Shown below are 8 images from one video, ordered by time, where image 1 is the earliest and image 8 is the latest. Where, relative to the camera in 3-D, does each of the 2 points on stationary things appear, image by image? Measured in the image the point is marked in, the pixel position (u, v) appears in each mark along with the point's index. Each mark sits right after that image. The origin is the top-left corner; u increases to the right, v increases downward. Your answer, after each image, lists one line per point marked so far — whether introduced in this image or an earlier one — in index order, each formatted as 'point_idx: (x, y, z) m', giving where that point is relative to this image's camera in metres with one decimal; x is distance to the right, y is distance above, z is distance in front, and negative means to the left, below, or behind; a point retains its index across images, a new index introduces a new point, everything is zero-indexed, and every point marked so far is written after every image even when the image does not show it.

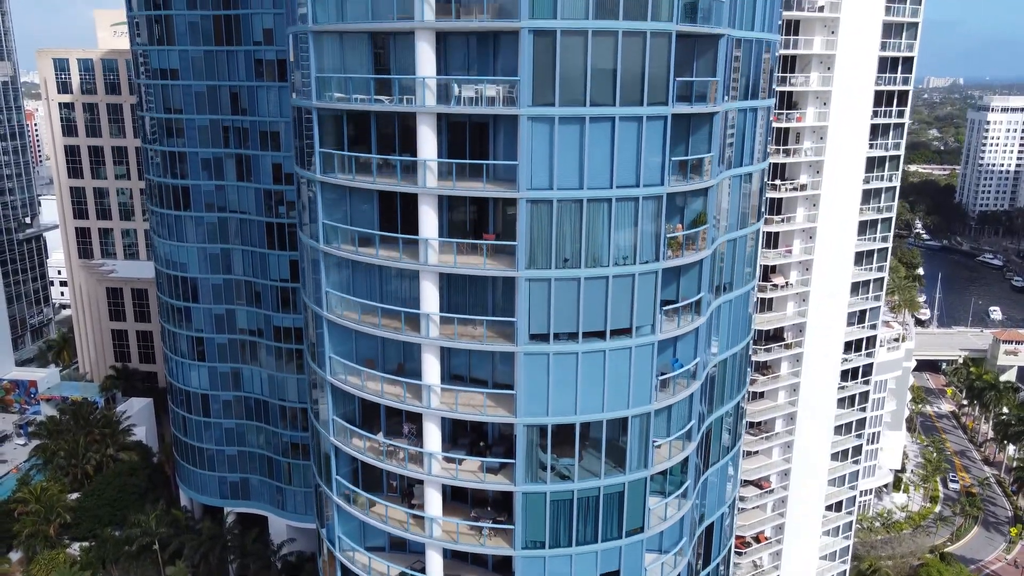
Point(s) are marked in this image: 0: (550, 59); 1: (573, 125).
0: (+0.9, +5.2, +18.8) m
1: (+1.5, +3.8, +19.2) m
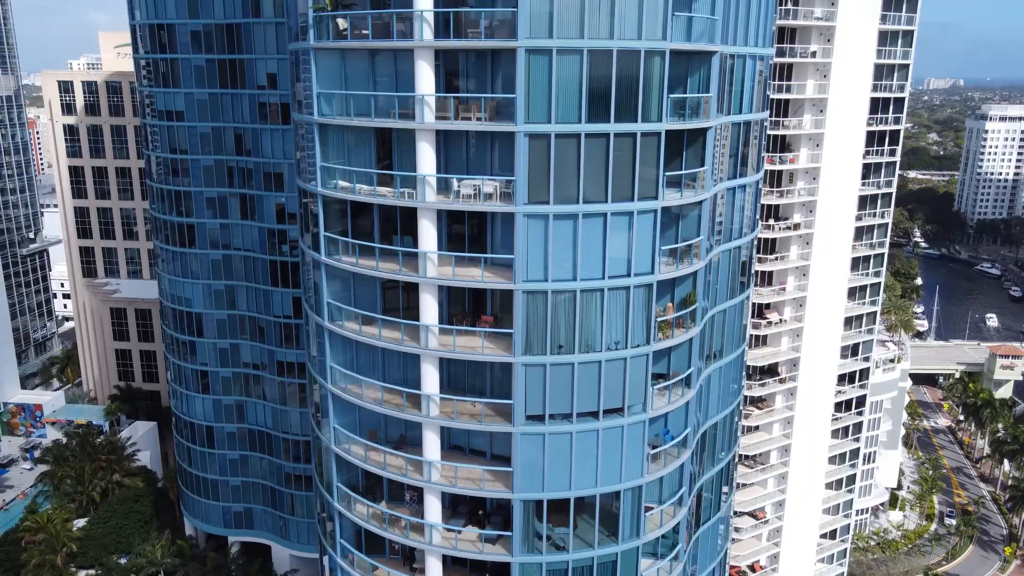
0: (+0.8, +4.9, +19.4) m
1: (+1.4, +3.6, +19.7) m
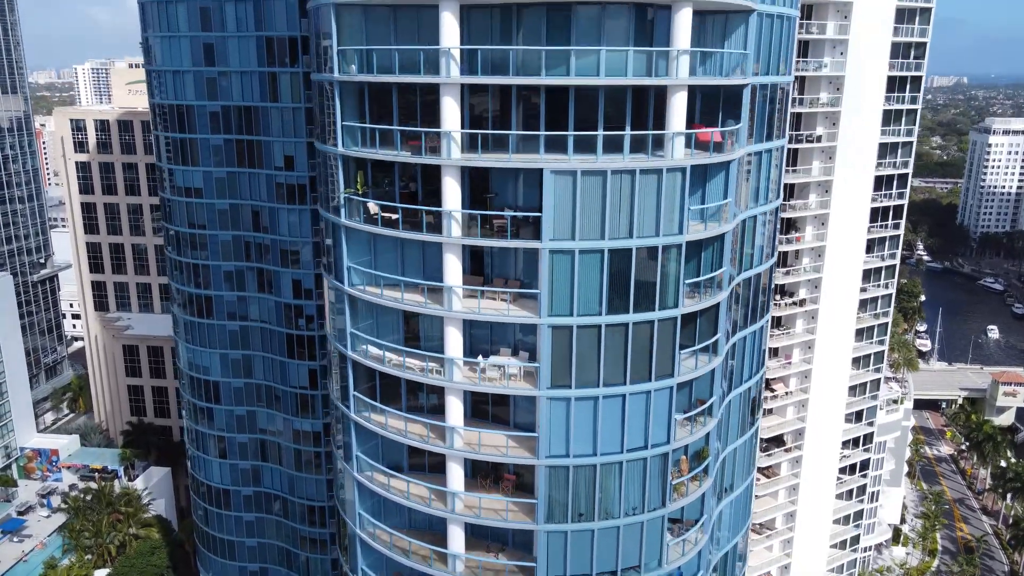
0: (+1.4, +2.2, +20.0) m
1: (+2.0, +0.8, +20.3) m
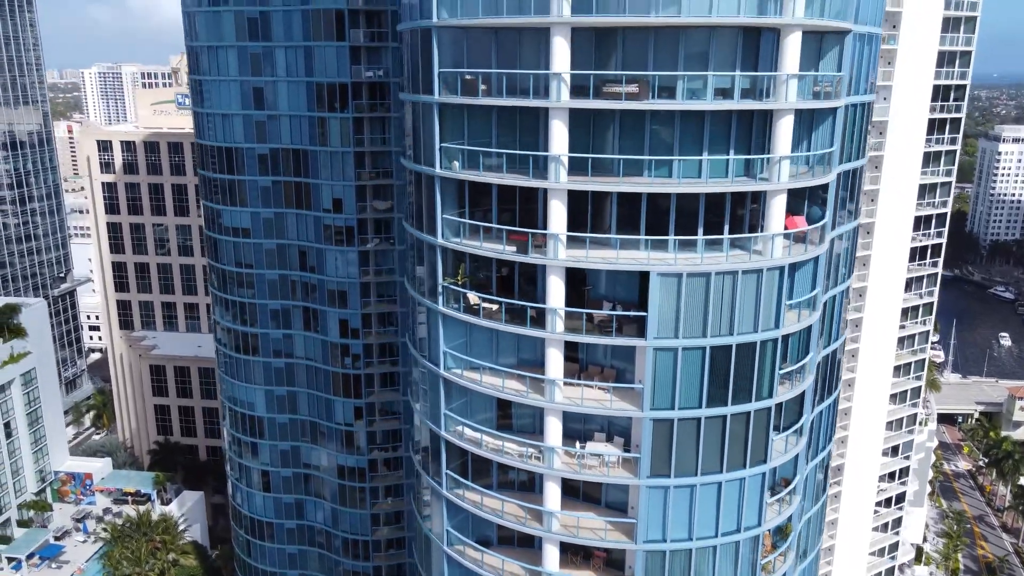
0: (+4.1, -0.2, +20.6) m
1: (+4.7, -1.6, +21.0) m
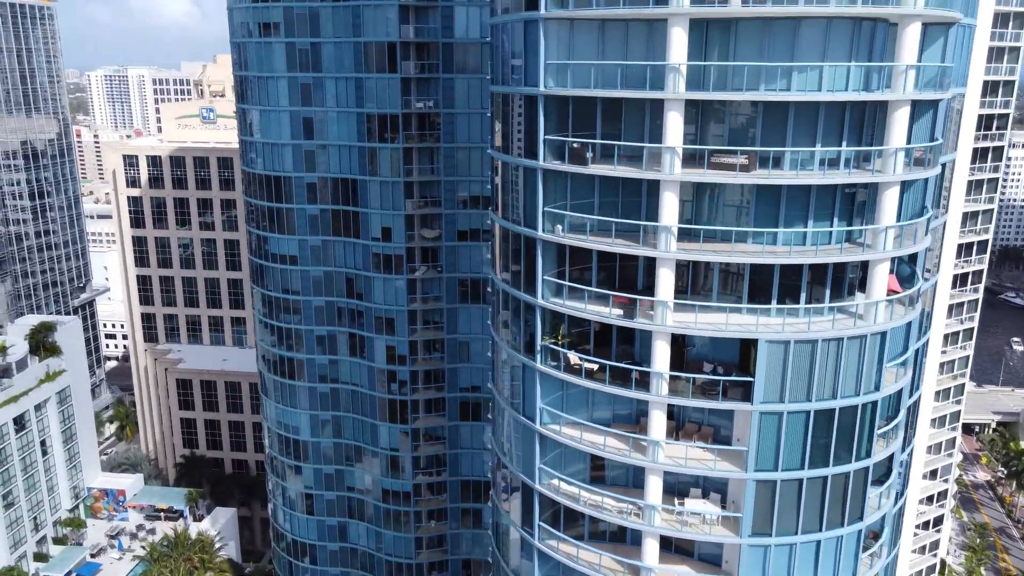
0: (+6.9, -1.9, +21.1) m
1: (+7.5, -3.3, +21.4) m
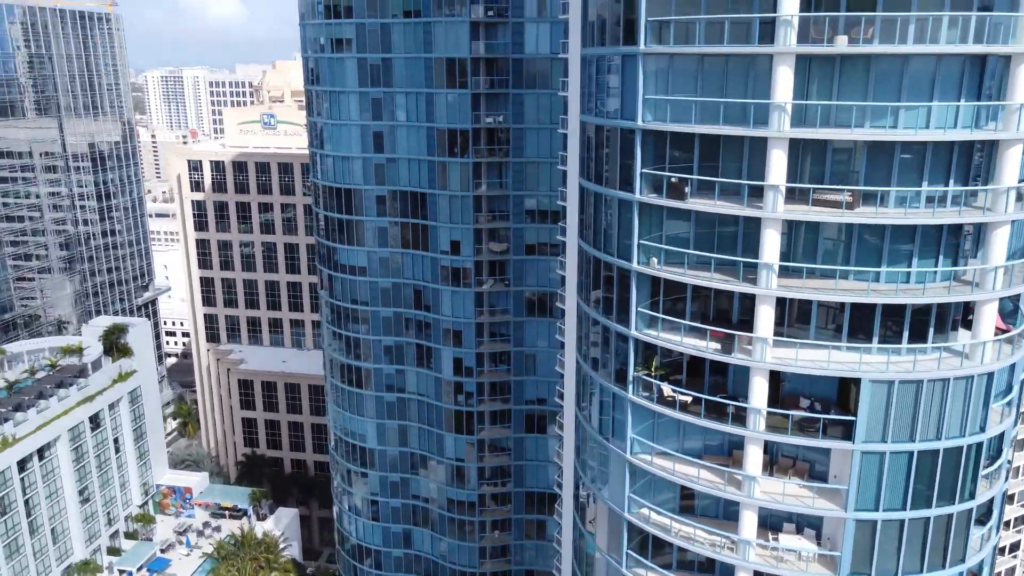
0: (+9.4, -2.9, +20.9) m
1: (+10.0, -4.3, +21.2) m
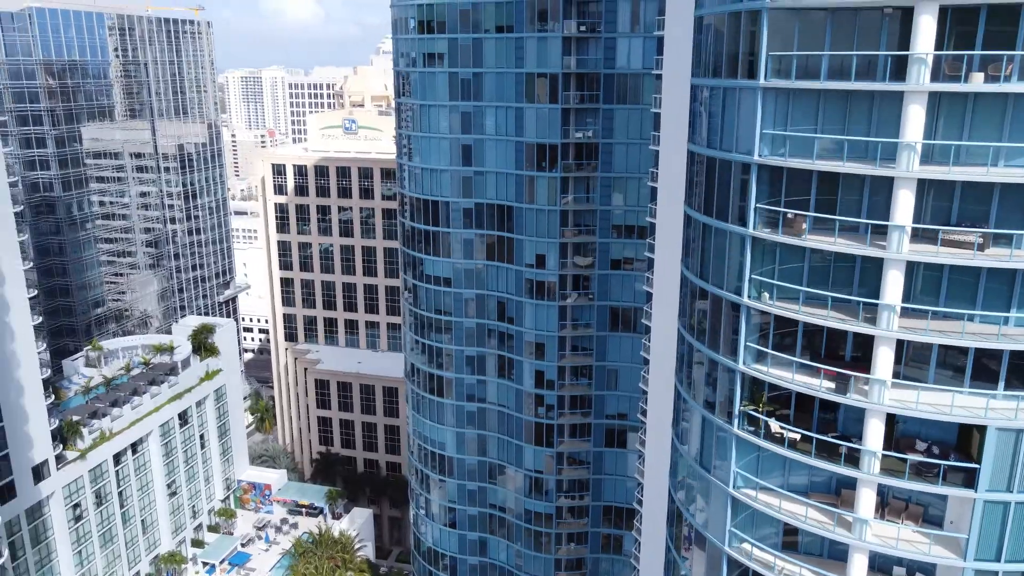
0: (+12.2, -4.0, +20.1) m
1: (+12.7, -5.4, +20.4) m
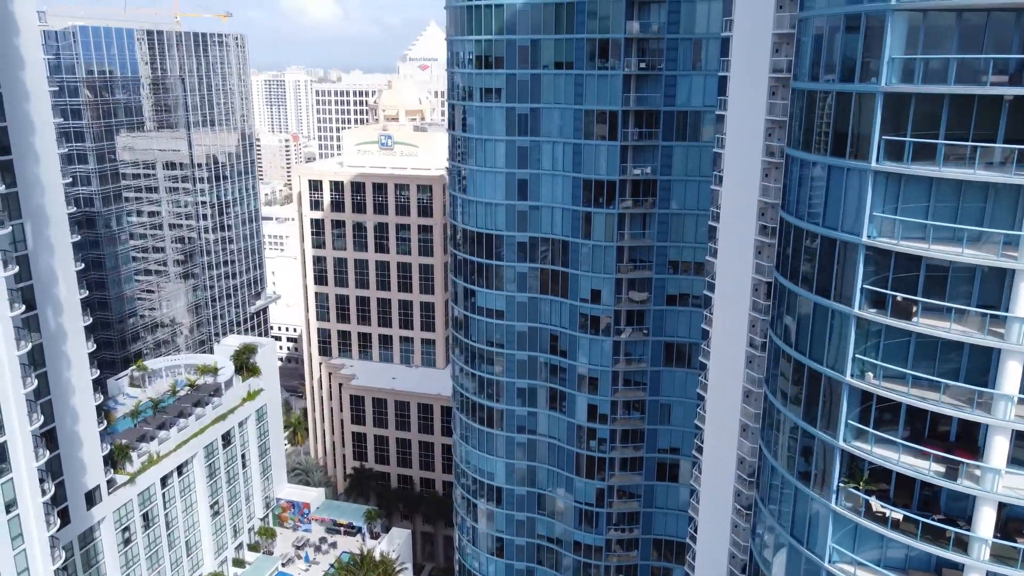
0: (+14.8, -6.2, +19.8) m
1: (+15.4, -7.6, +20.1) m
